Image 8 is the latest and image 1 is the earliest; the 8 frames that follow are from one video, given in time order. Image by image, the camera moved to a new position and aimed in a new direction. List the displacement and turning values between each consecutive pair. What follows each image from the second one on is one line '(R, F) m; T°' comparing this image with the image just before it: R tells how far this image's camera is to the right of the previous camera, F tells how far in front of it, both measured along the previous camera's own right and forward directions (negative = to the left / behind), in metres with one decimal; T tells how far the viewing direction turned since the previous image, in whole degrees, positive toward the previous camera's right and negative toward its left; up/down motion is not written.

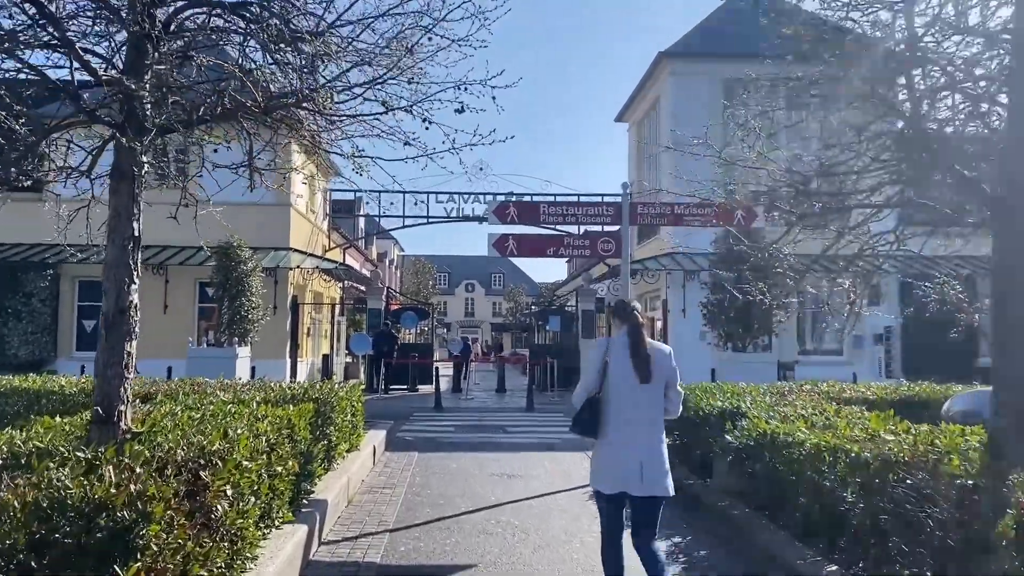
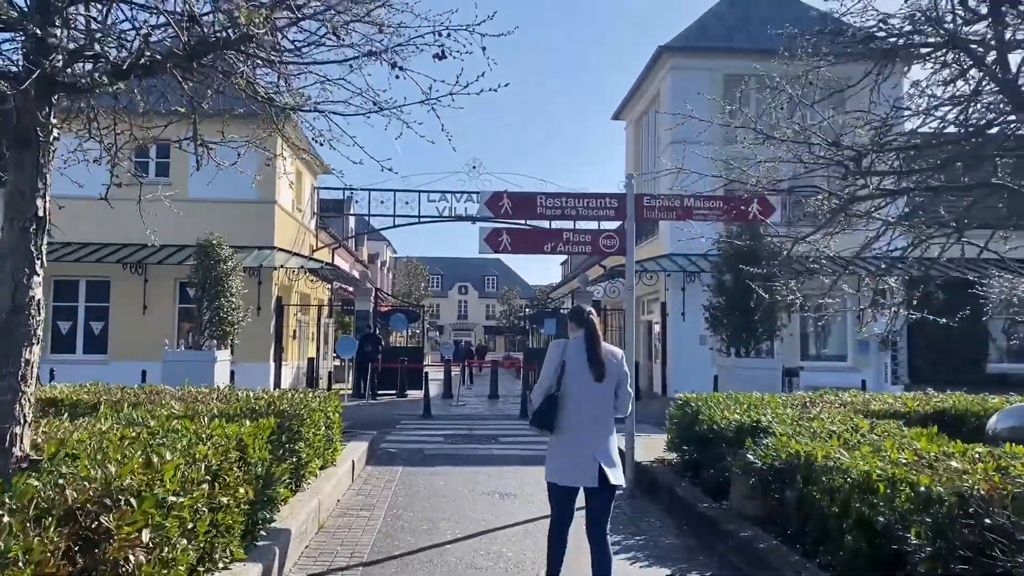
(0.0, +0.8) m; 0°
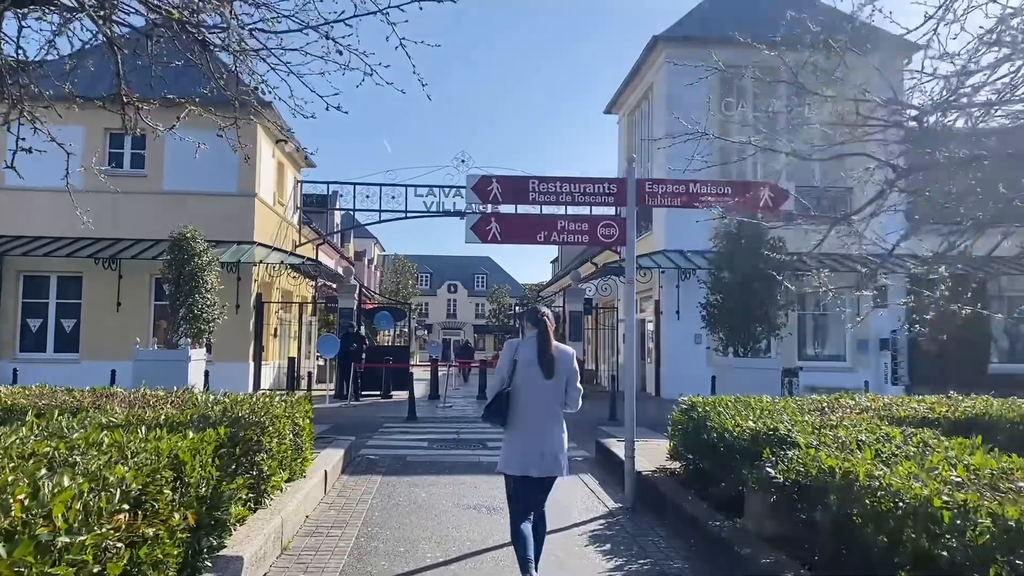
(0.0, +0.7) m; +1°
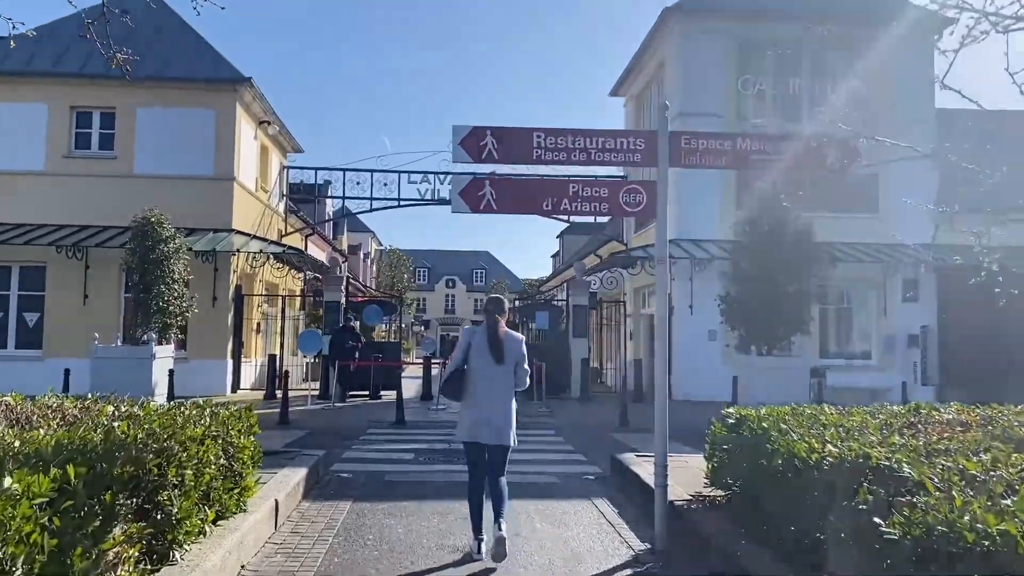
(0.0, +1.5) m; 0°
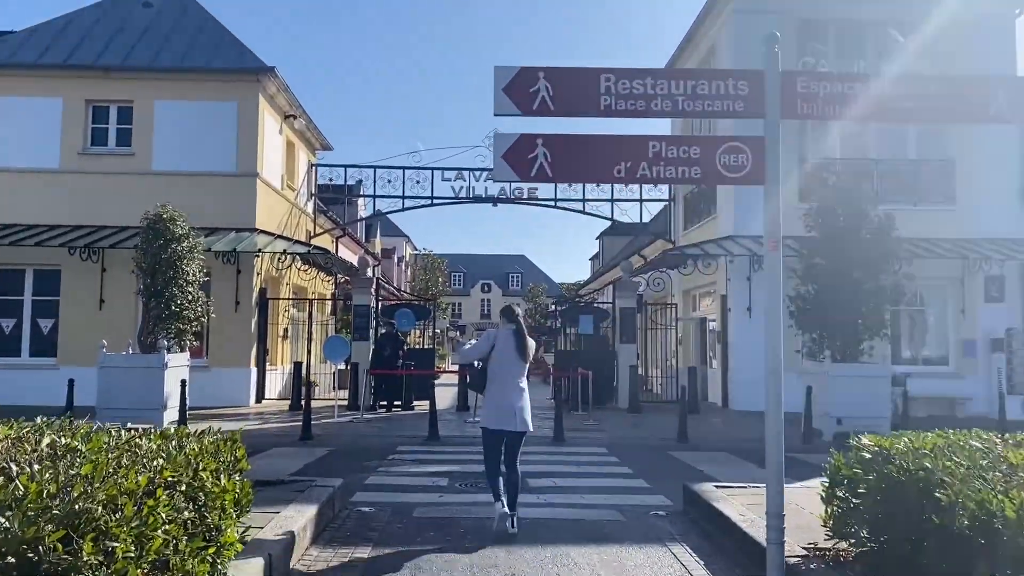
(-0.1, +1.3) m; -2°
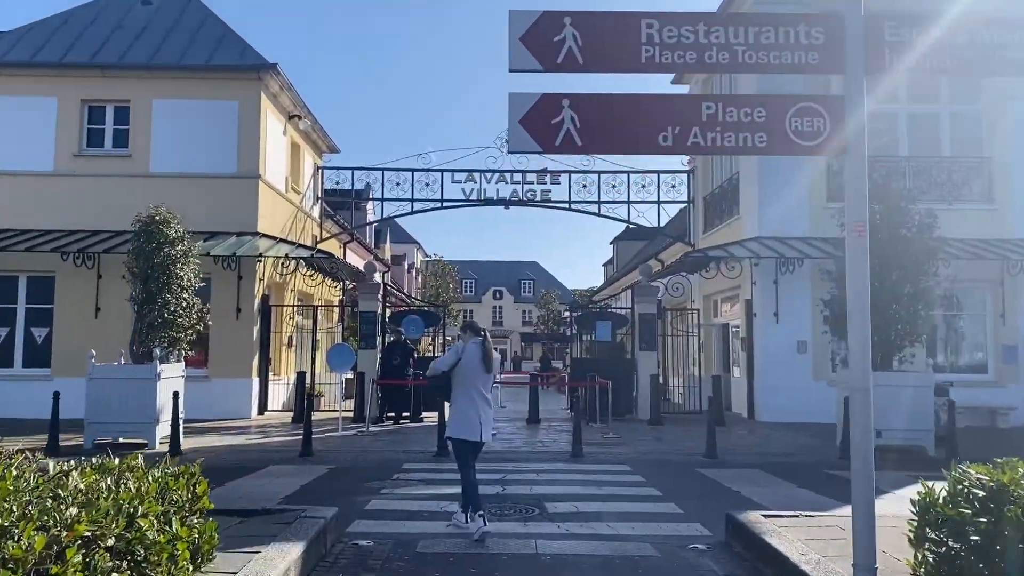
(0.0, +0.8) m; -1°
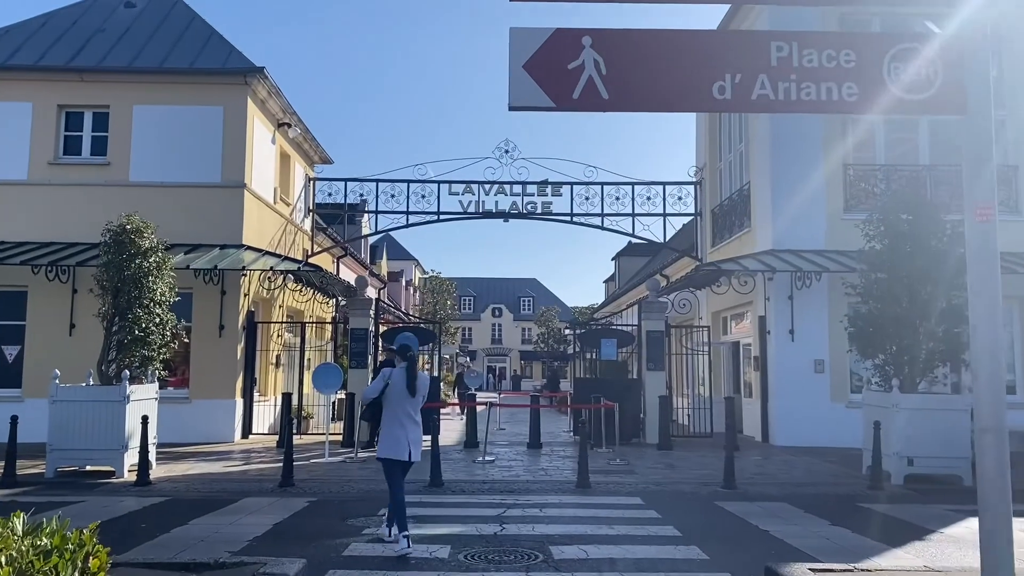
(0.0, +0.9) m; 0°
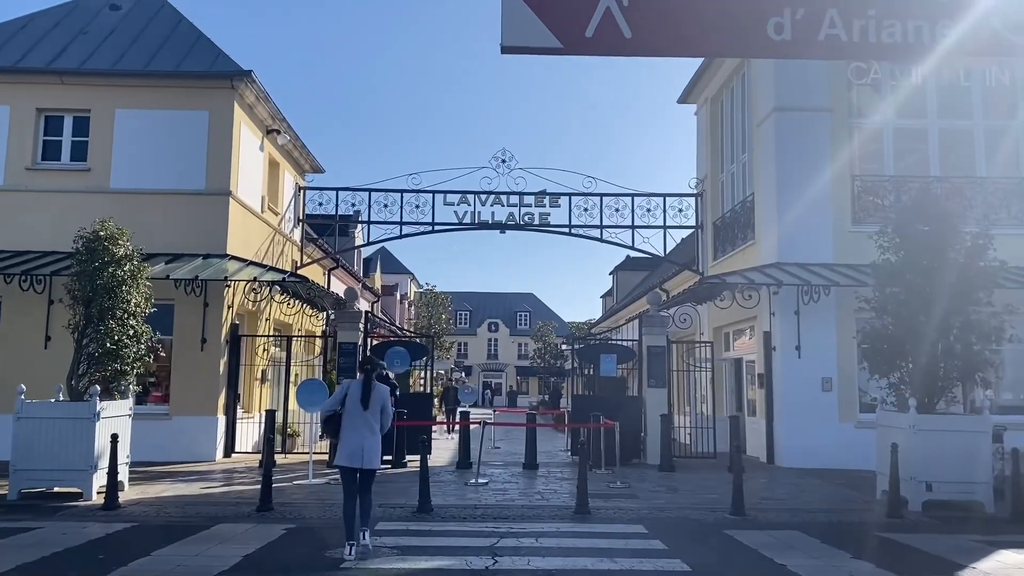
(0.0, +0.6) m; 0°
